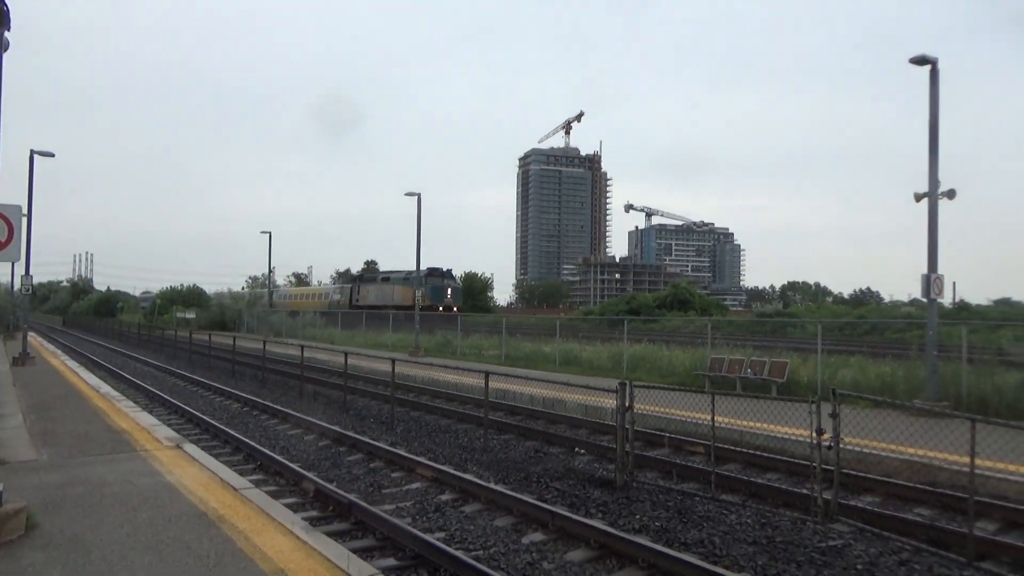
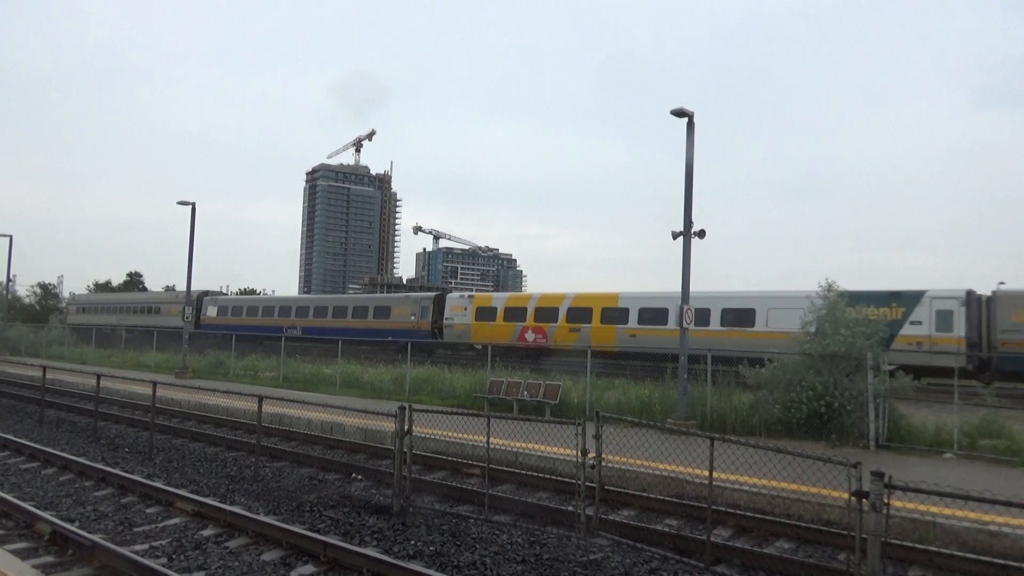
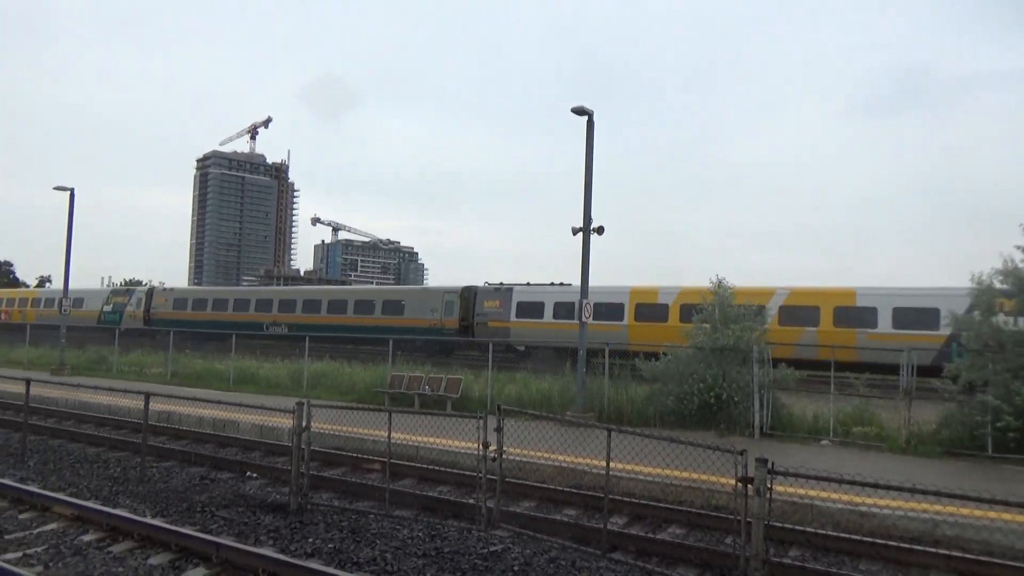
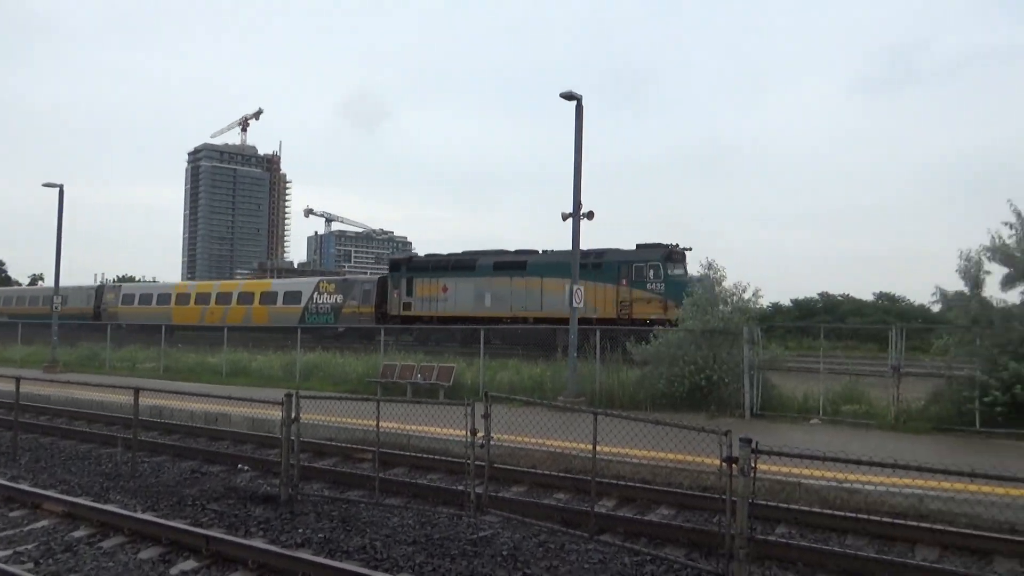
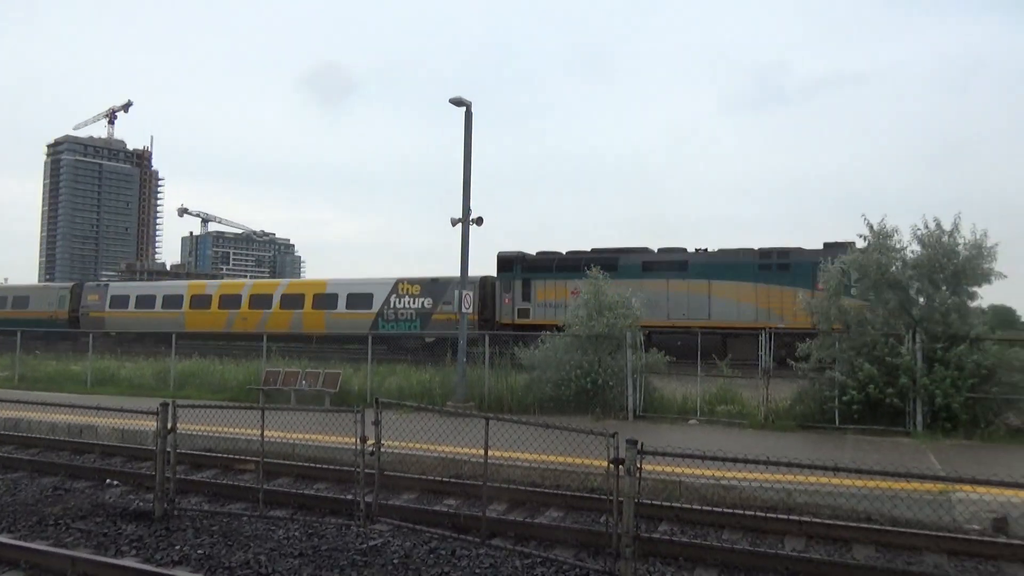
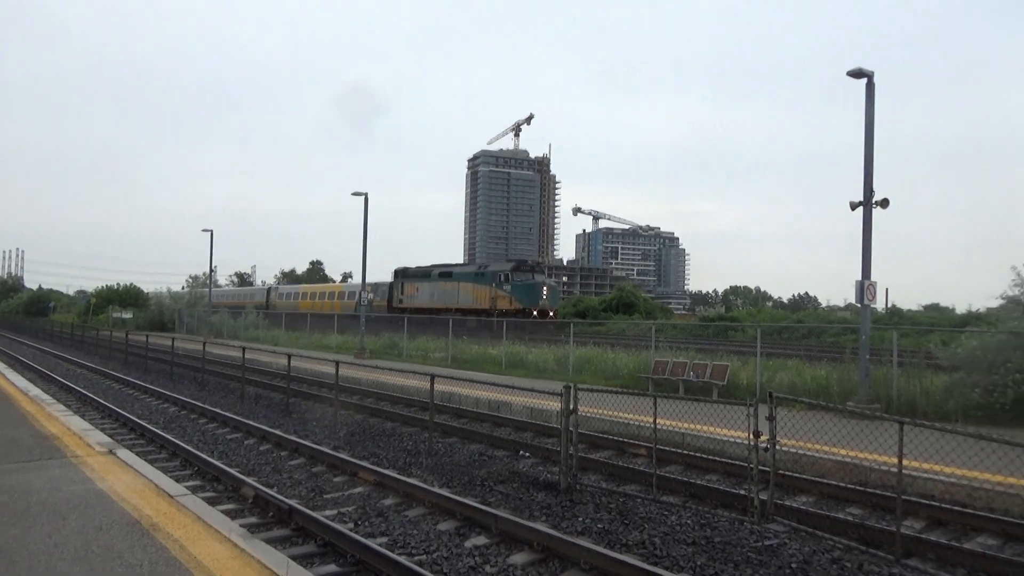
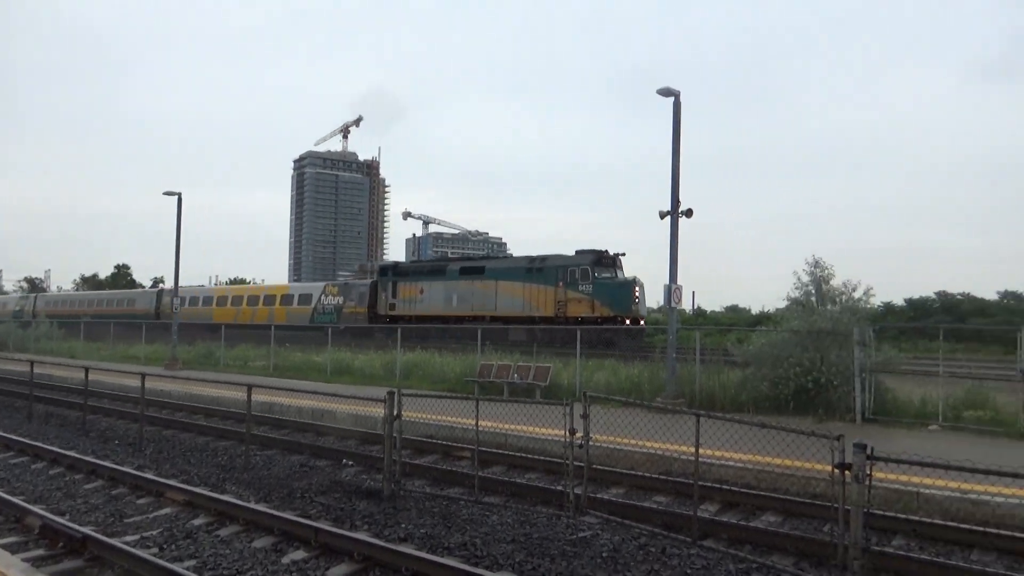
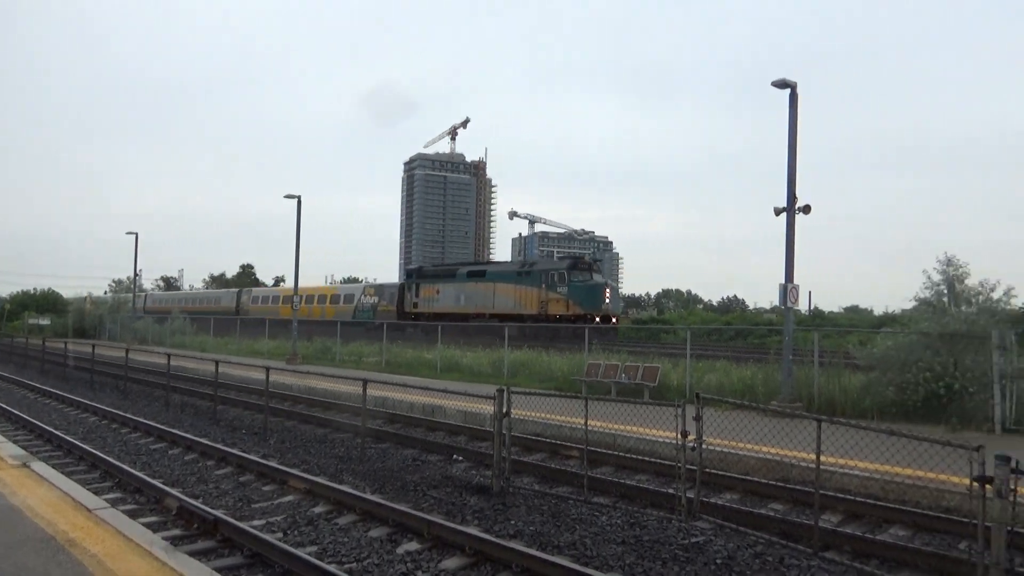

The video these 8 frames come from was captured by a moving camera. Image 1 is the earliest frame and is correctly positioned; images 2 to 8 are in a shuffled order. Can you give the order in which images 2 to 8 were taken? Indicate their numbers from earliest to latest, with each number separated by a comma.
6, 8, 7, 4, 5, 3, 2
